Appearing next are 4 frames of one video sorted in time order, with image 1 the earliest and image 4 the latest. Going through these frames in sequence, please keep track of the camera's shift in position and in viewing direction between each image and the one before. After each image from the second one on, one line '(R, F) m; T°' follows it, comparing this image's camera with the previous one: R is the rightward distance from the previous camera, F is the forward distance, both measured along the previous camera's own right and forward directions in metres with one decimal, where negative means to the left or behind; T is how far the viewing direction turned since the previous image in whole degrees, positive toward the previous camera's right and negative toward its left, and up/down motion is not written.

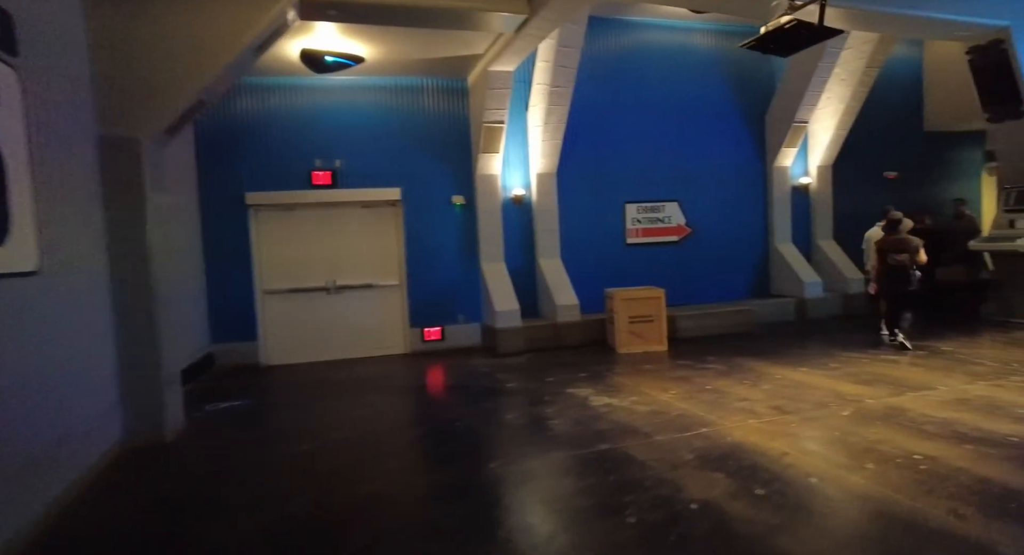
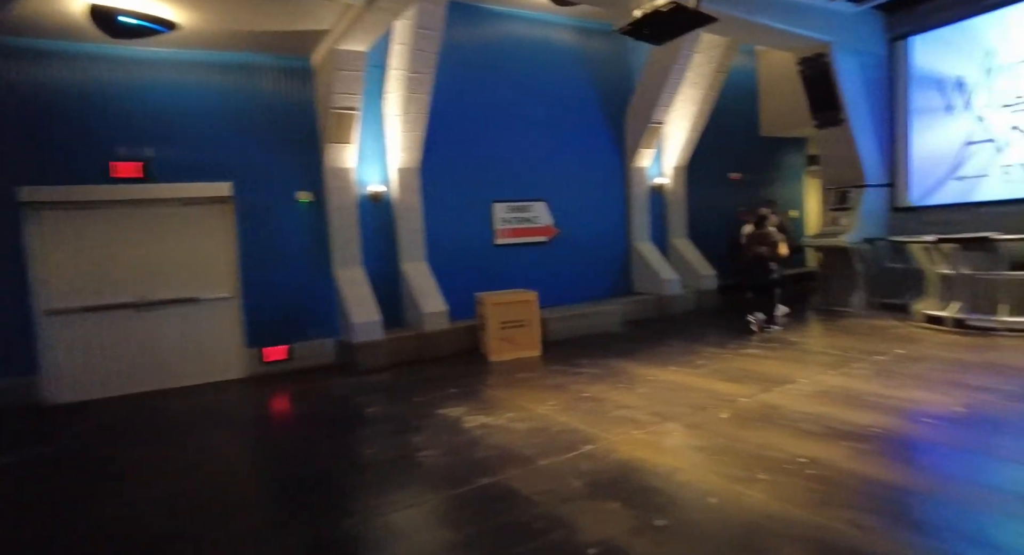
(0.0, +0.5) m; +14°
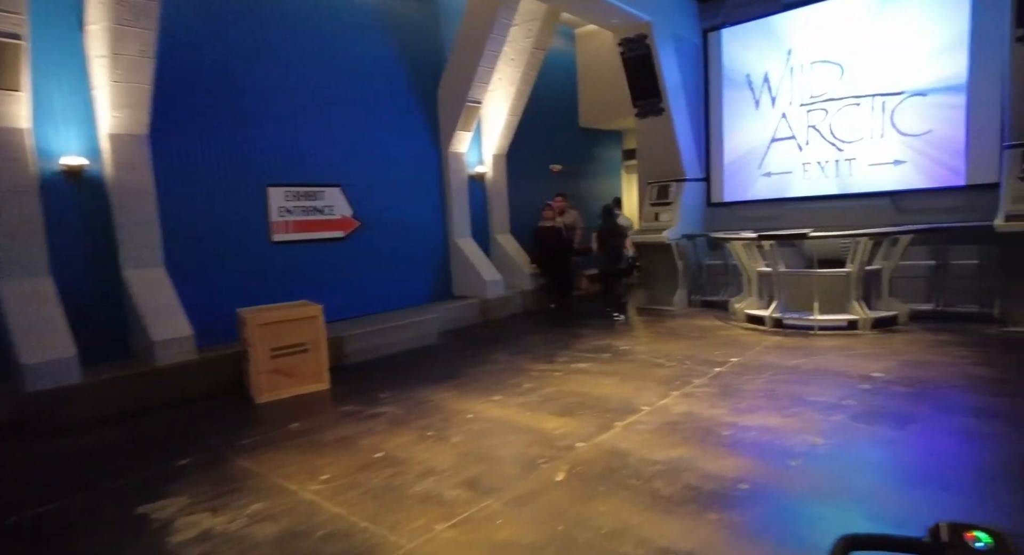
(+0.4, +1.2) m; +17°
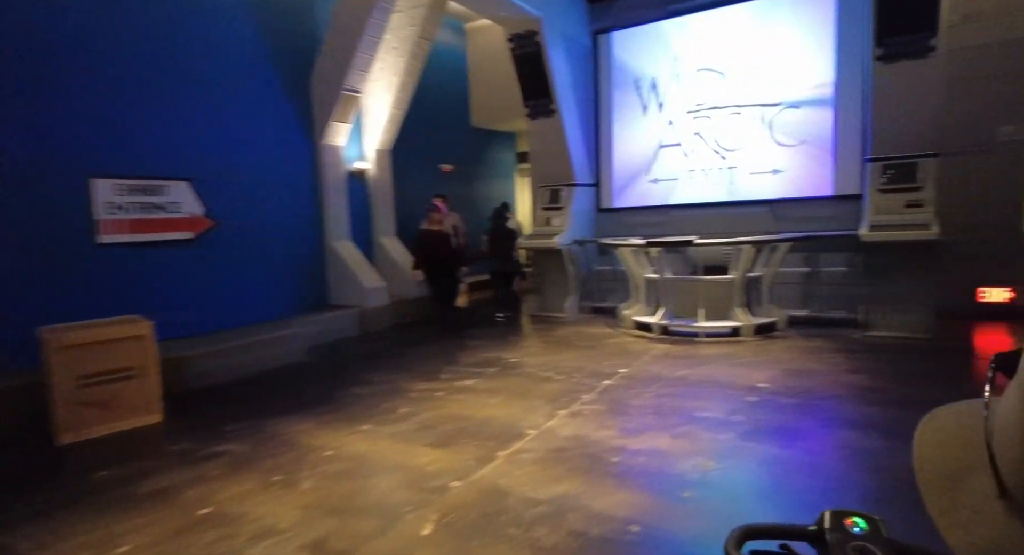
(+0.2, +0.4) m; +10°
